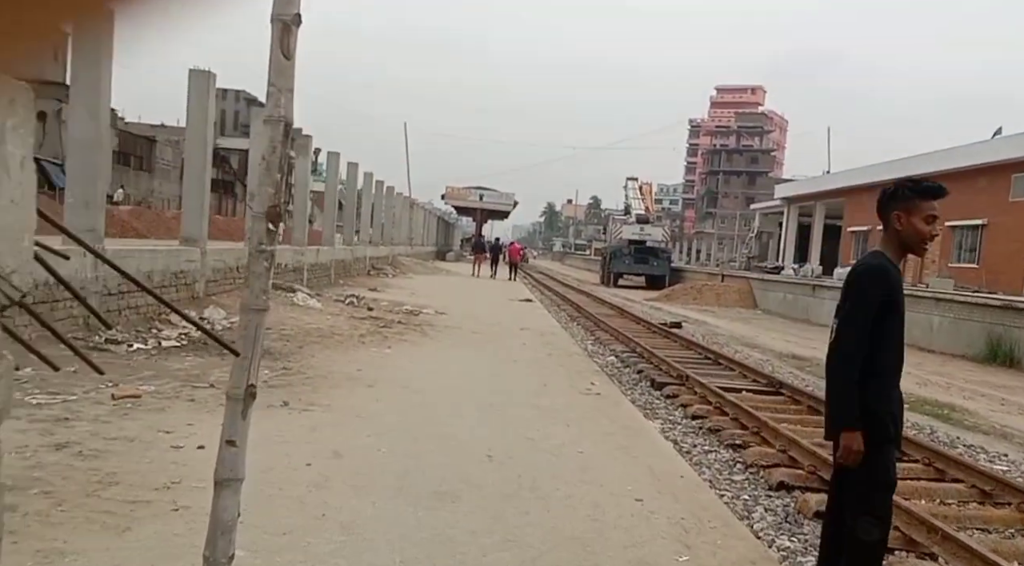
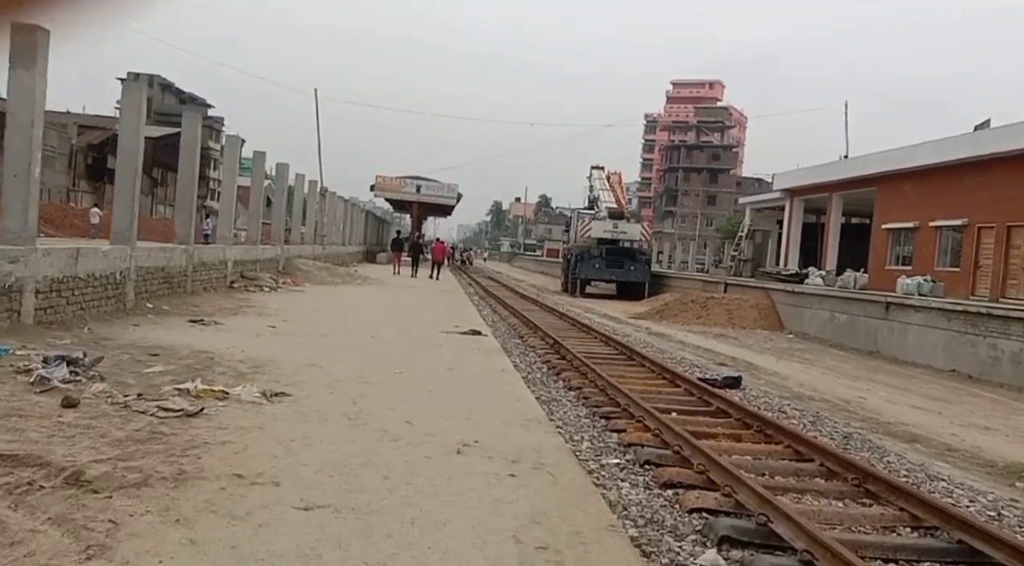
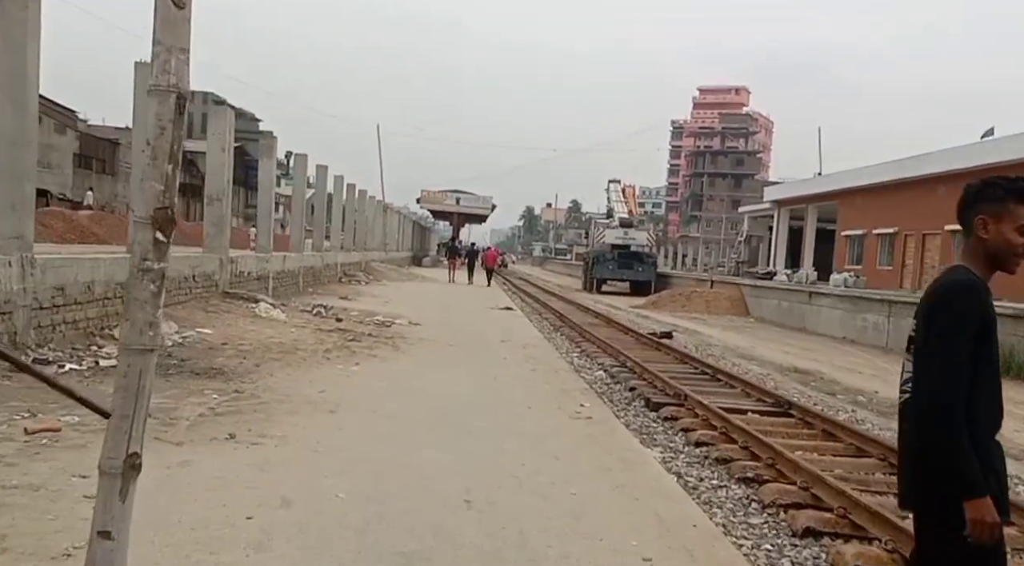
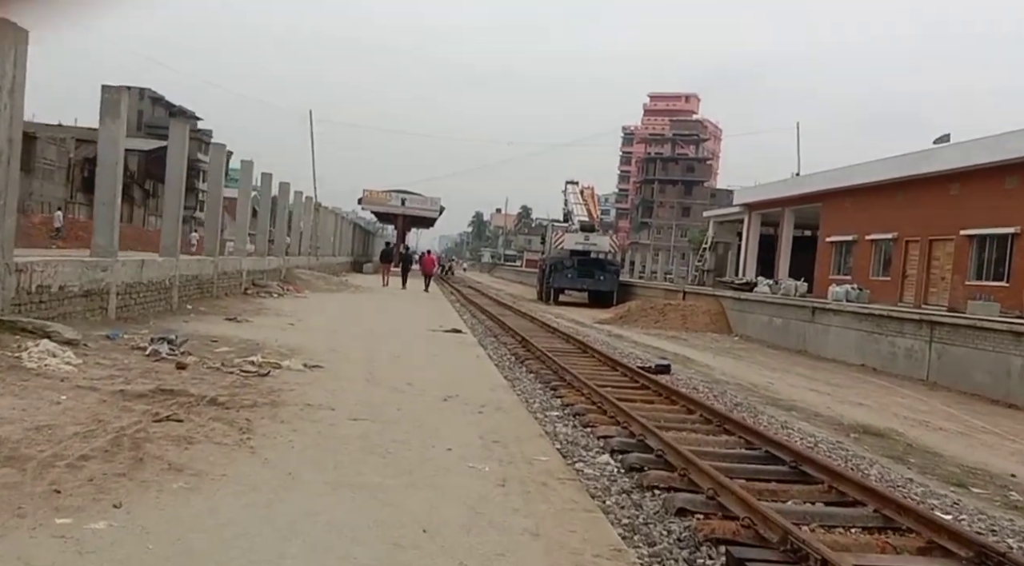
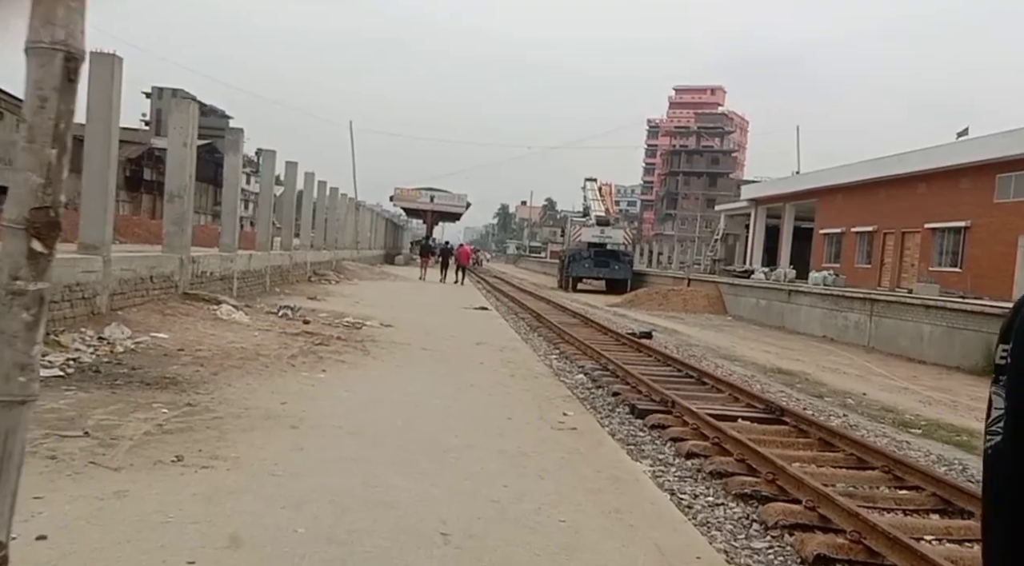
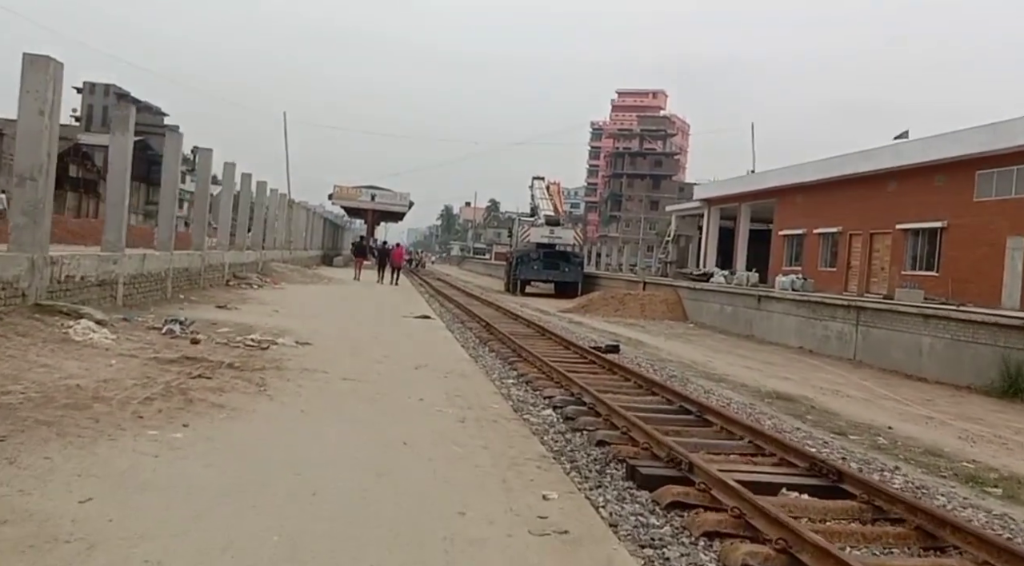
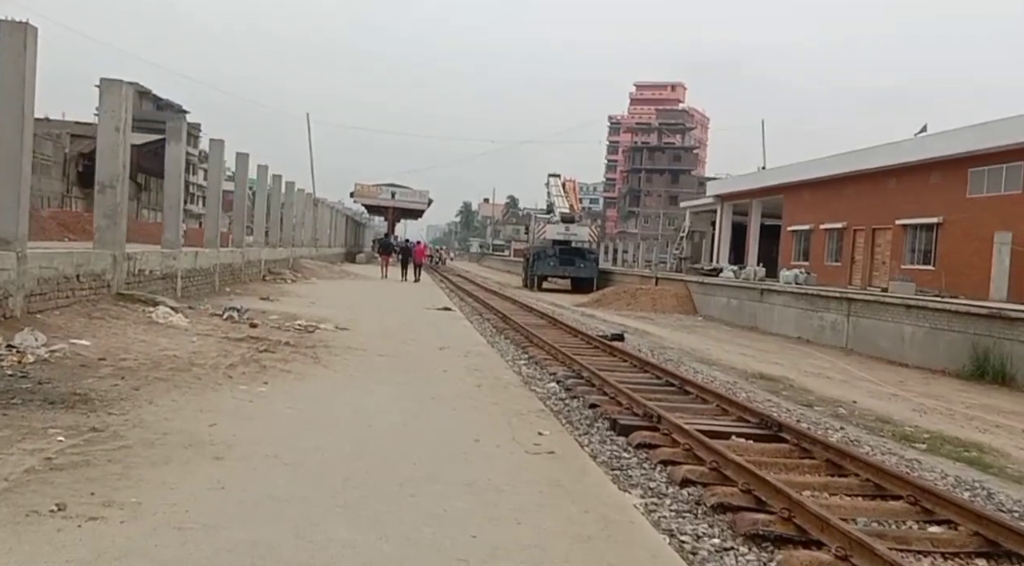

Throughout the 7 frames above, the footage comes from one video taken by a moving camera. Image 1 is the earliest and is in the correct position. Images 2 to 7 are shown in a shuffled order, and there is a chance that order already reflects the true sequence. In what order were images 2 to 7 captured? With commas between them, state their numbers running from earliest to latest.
3, 5, 7, 6, 4, 2
